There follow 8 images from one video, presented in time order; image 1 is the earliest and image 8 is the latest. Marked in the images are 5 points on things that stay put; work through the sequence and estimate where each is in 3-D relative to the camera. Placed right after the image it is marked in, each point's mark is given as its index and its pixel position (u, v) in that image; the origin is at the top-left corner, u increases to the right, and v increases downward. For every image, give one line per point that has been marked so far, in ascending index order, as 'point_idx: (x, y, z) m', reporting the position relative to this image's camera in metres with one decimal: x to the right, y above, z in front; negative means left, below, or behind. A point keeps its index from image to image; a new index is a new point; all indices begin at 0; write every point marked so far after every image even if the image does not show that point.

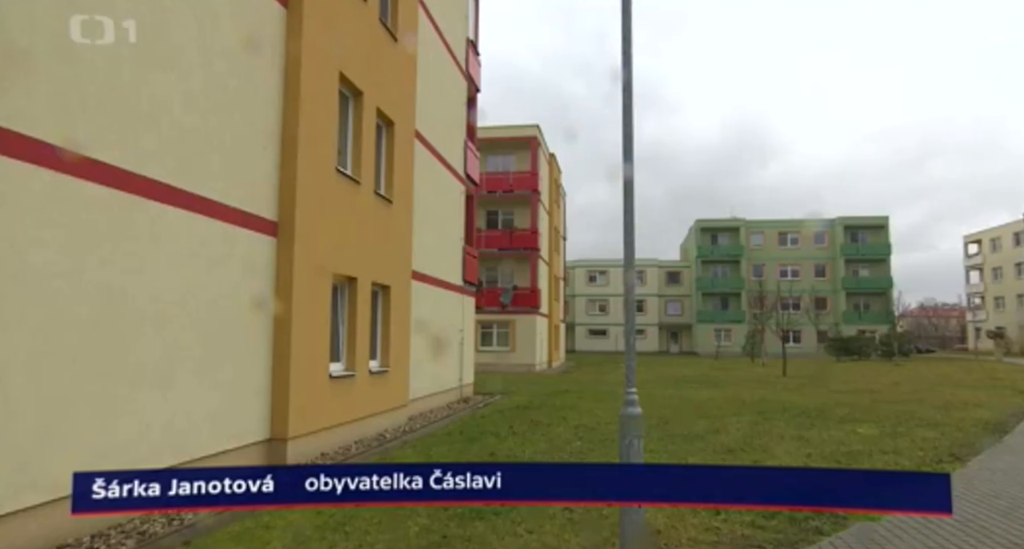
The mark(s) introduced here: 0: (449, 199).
0: (-1.7, +1.9, +14.8) m
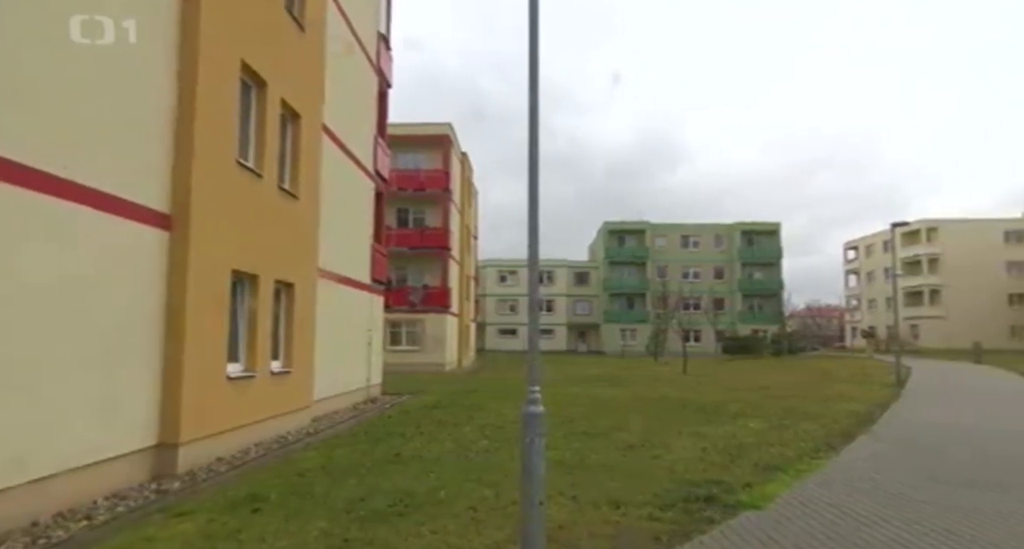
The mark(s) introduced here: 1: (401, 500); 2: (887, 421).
0: (-3.8, +1.9, +14.5) m
1: (-1.4, -3.0, +8.2) m
2: (+7.4, -2.9, +11.8) m
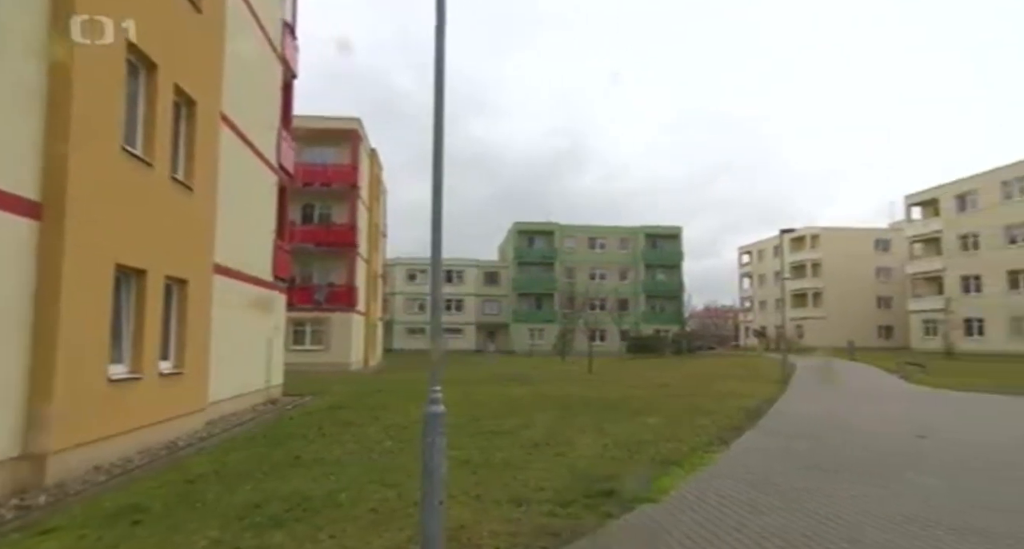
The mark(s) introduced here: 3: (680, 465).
0: (-5.9, +2.0, +13.9) m
1: (-2.8, -3.0, +8.0) m
2: (+5.5, -3.0, +12.6) m
3: (+3.0, -3.3, +10.2) m
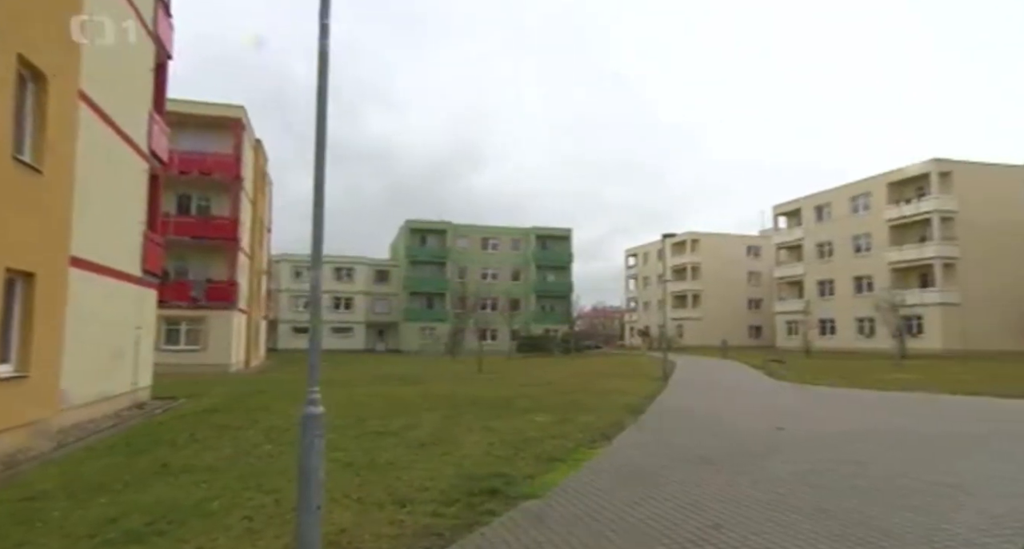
0: (-8.3, +2.1, +12.9) m
1: (-4.4, -3.0, +7.5) m
2: (+3.1, -3.0, +13.2) m
3: (+0.9, -3.3, +10.6) m
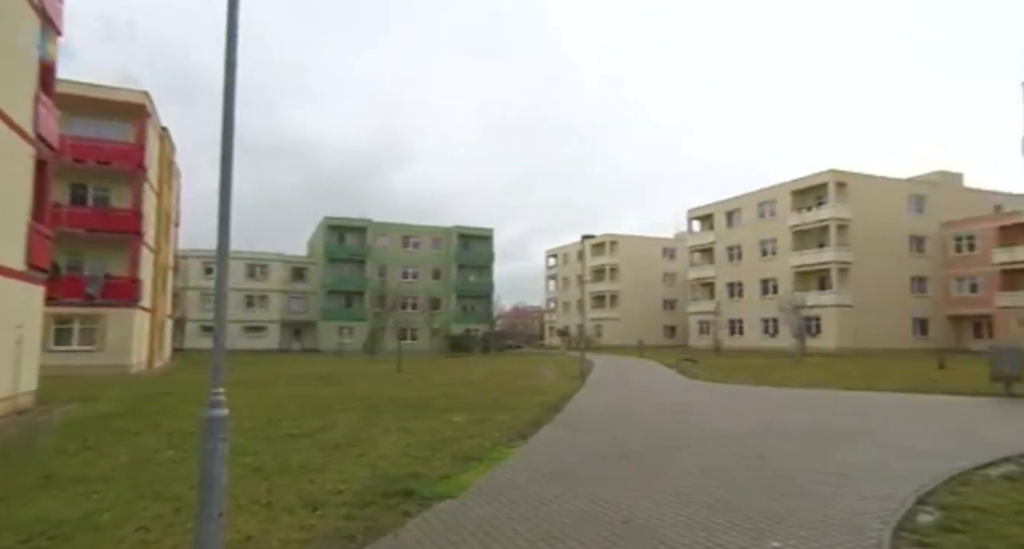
0: (-9.9, +2.2, +11.9) m
1: (-5.6, -2.9, +6.9) m
2: (+1.3, -3.0, +13.5) m
3: (-0.6, -3.3, +10.6) m
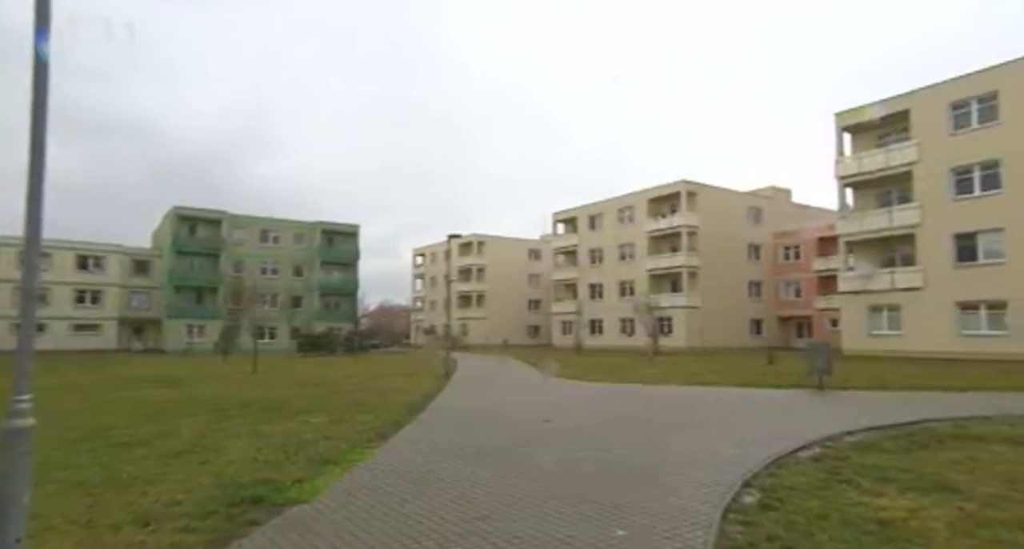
0: (-12.4, +2.5, +9.8) m
1: (-7.3, -2.8, +5.8) m
2: (-1.8, -3.0, +13.5) m
3: (-3.1, -3.3, +10.3) m
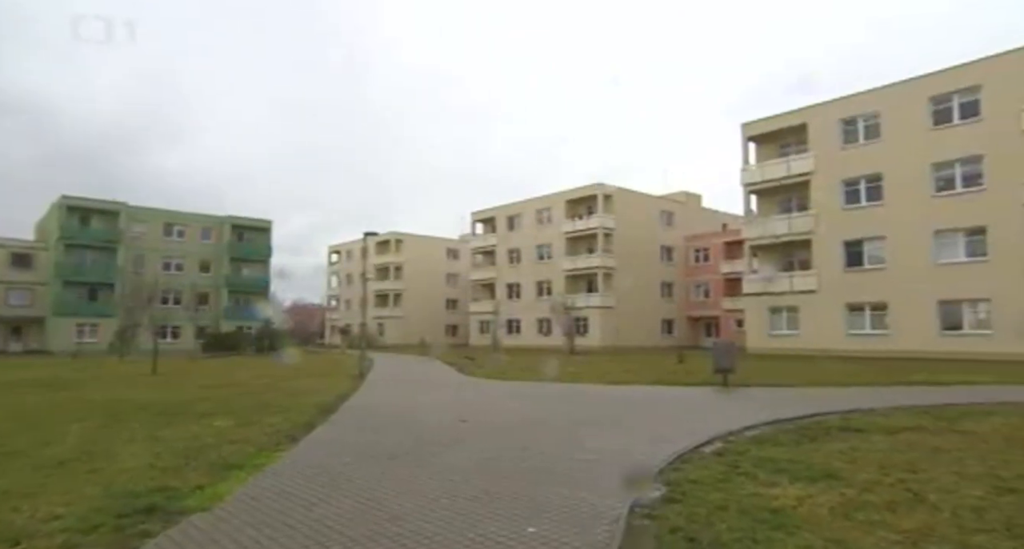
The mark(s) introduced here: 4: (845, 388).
0: (-13.7, +2.6, +8.4) m
1: (-8.3, -2.7, +4.9) m
2: (-3.6, -3.0, +13.2) m
3: (-4.6, -3.2, +9.9) m
4: (+7.4, -2.5, +13.2) m
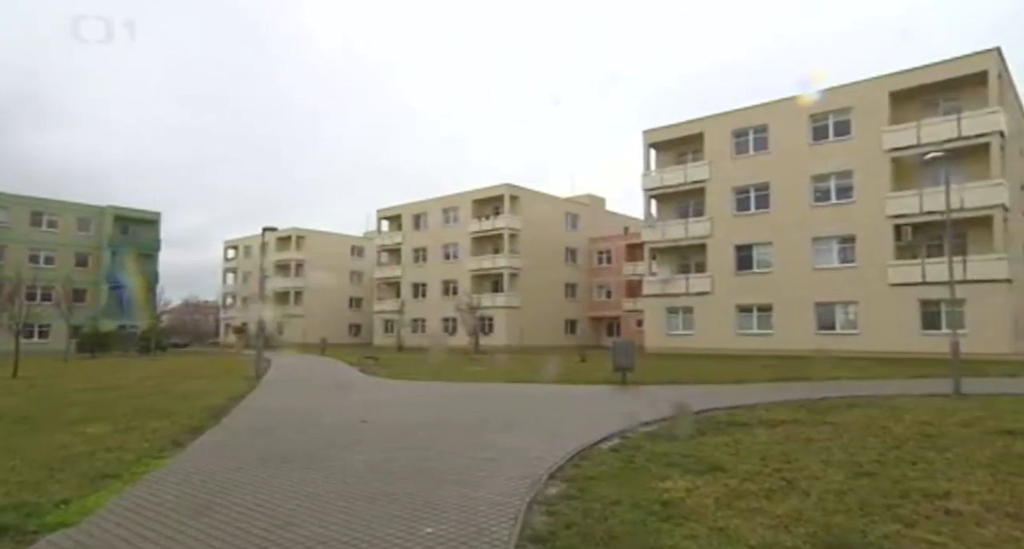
0: (-15.0, +2.8, +6.5) m
1: (-9.3, -2.6, +3.8) m
2: (-5.7, -2.9, +12.6) m
3: (-6.2, -3.1, +9.2) m
4: (+5.2, -2.6, +14.0) m
